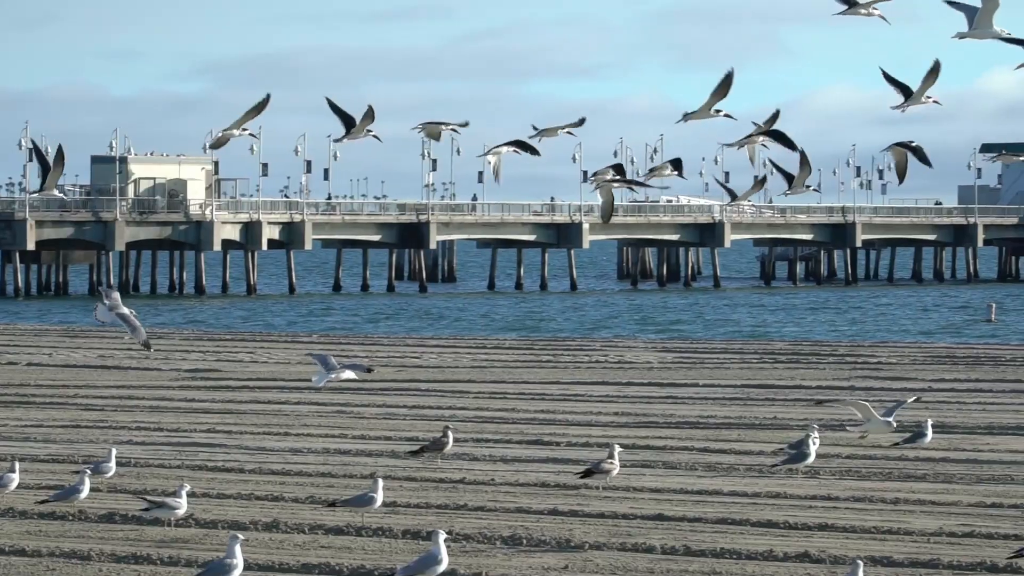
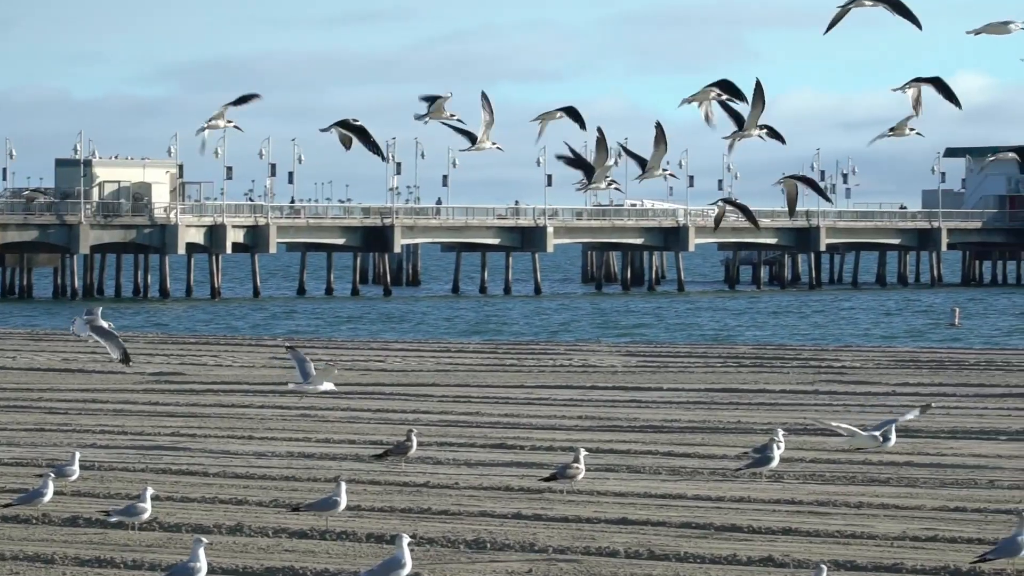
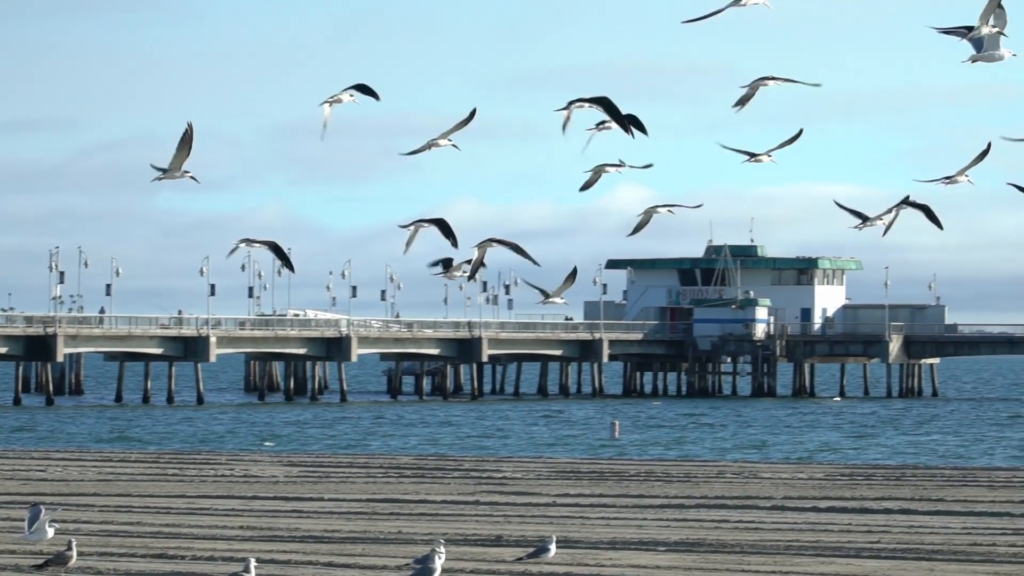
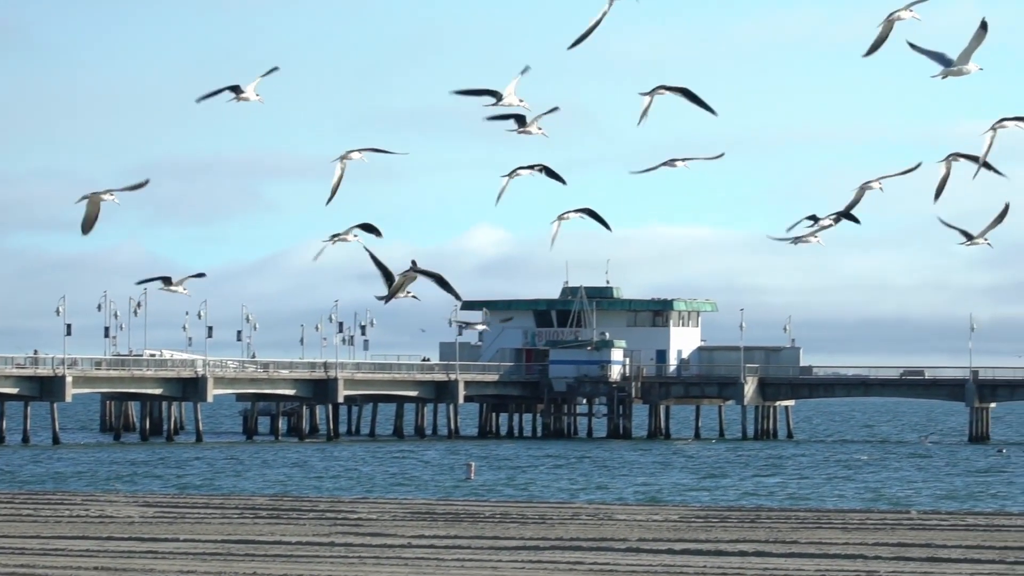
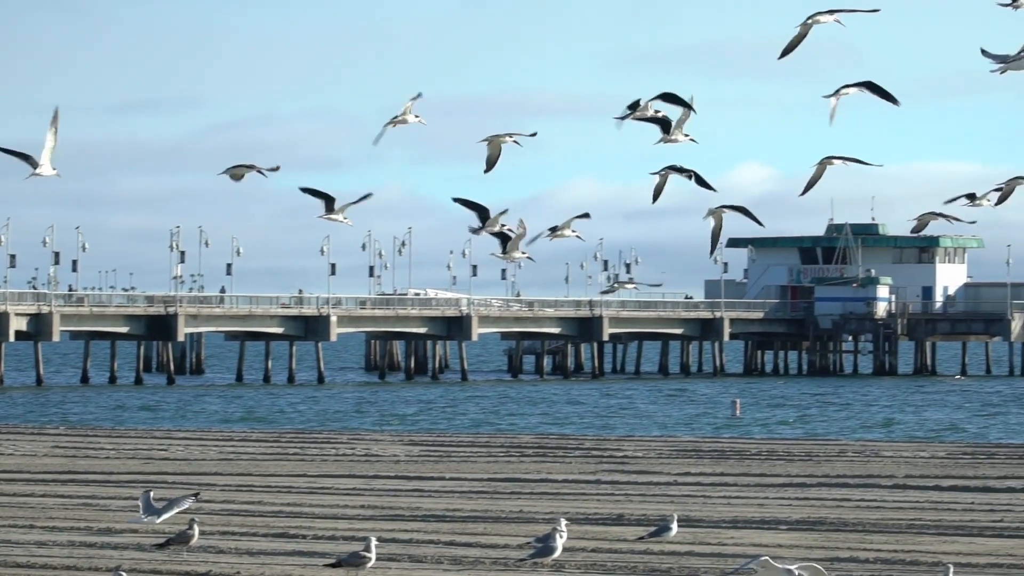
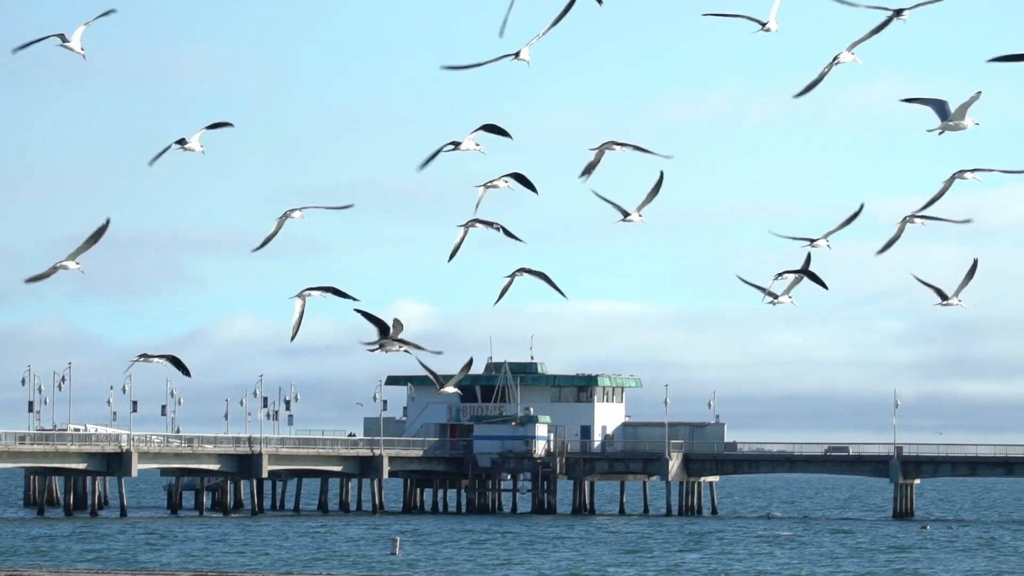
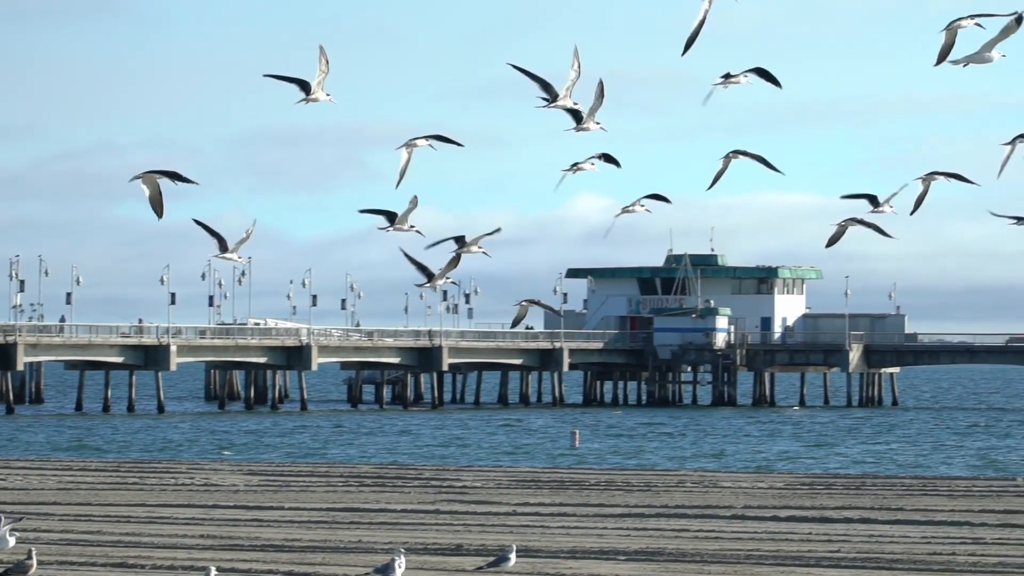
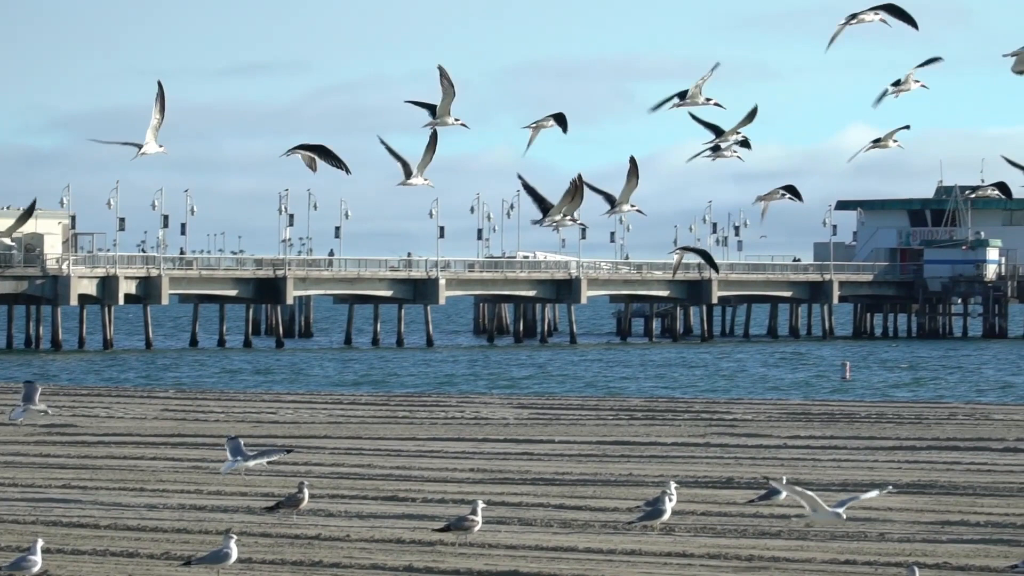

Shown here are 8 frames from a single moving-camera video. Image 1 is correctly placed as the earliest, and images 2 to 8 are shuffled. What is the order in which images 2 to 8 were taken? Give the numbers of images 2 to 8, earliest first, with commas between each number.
2, 8, 5, 3, 7, 4, 6
